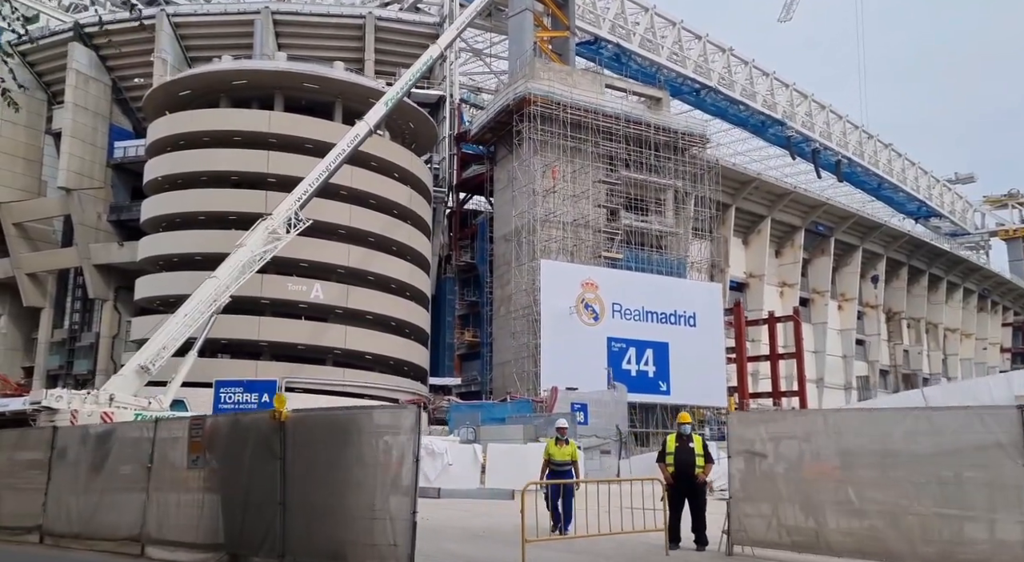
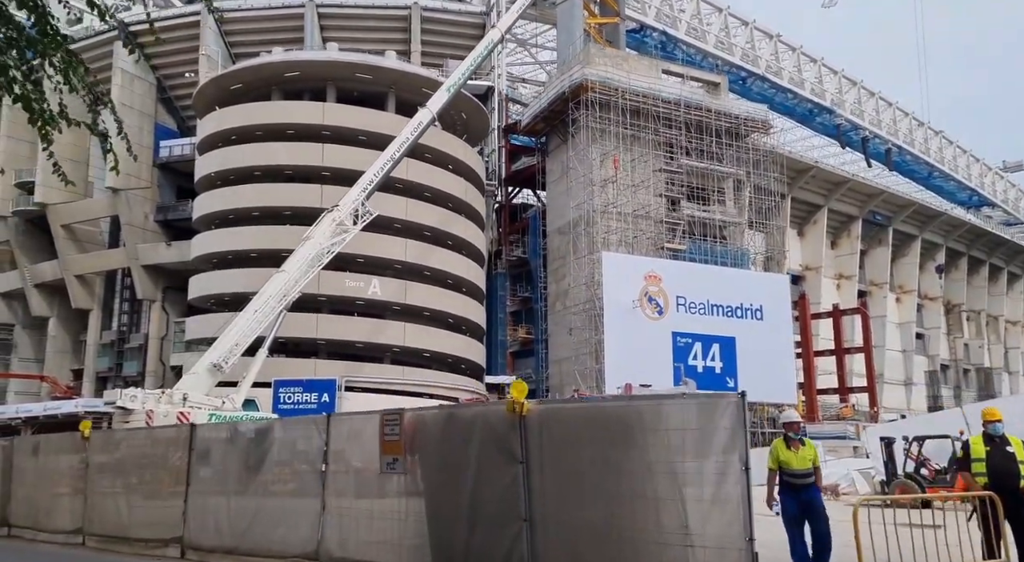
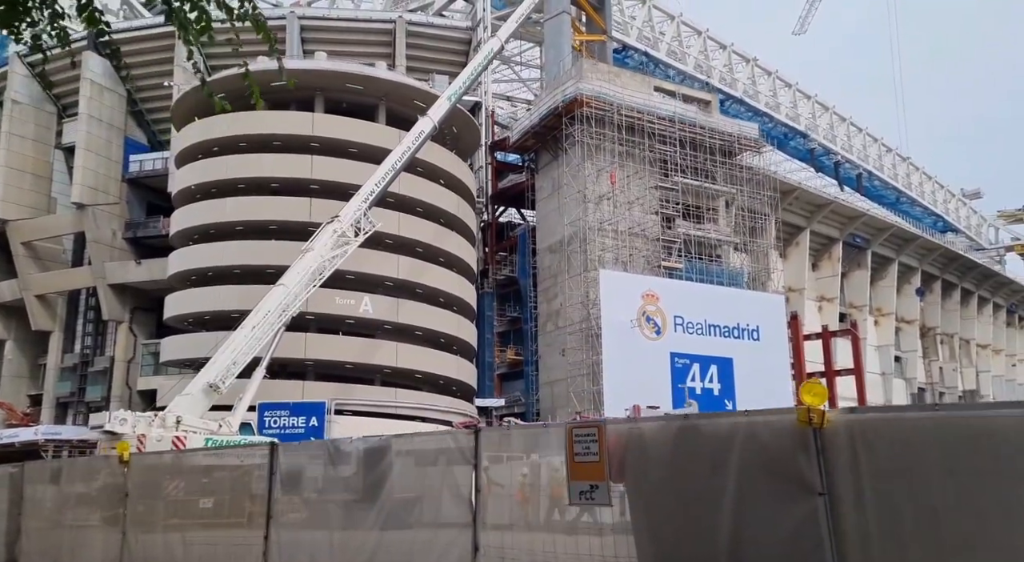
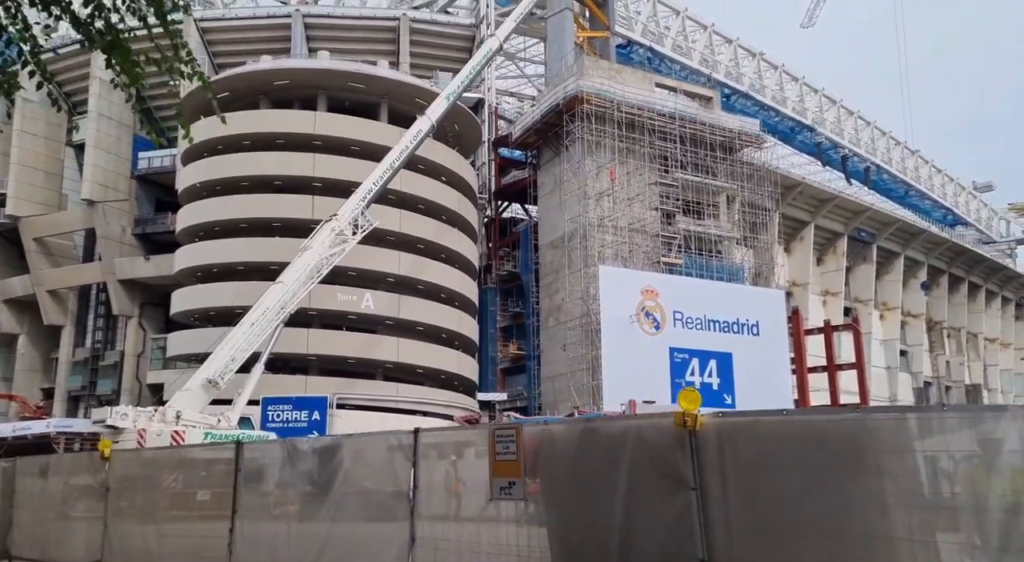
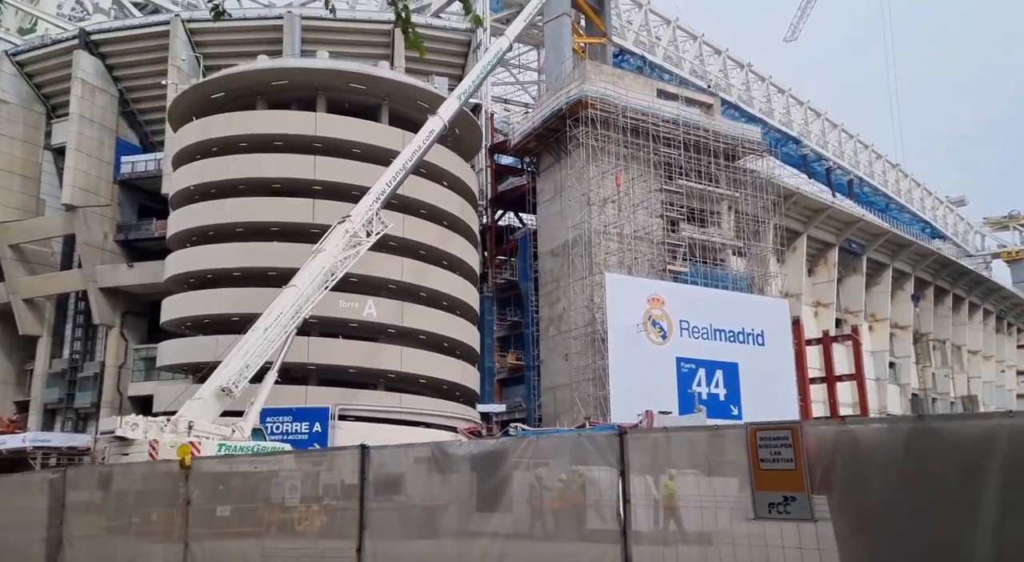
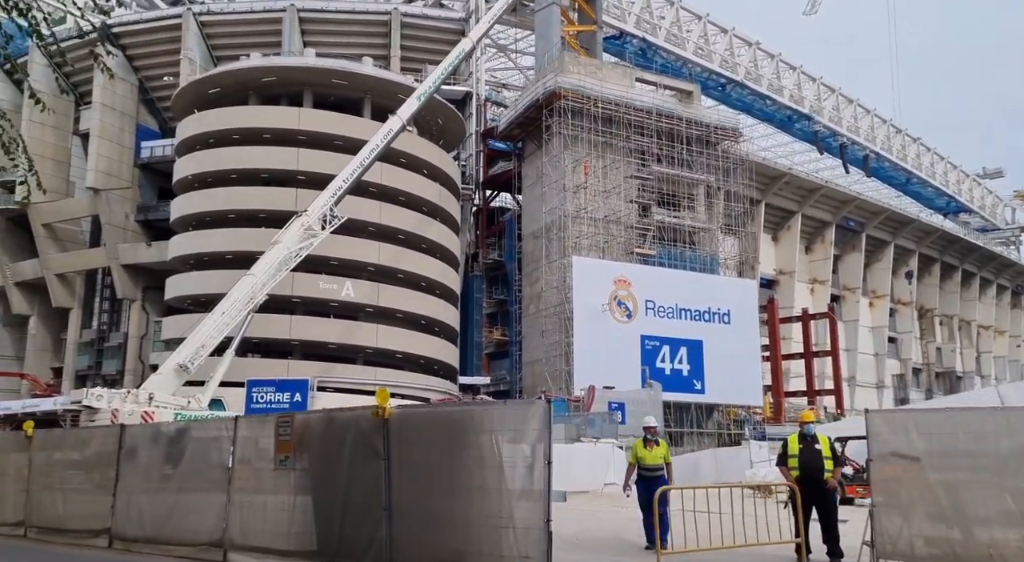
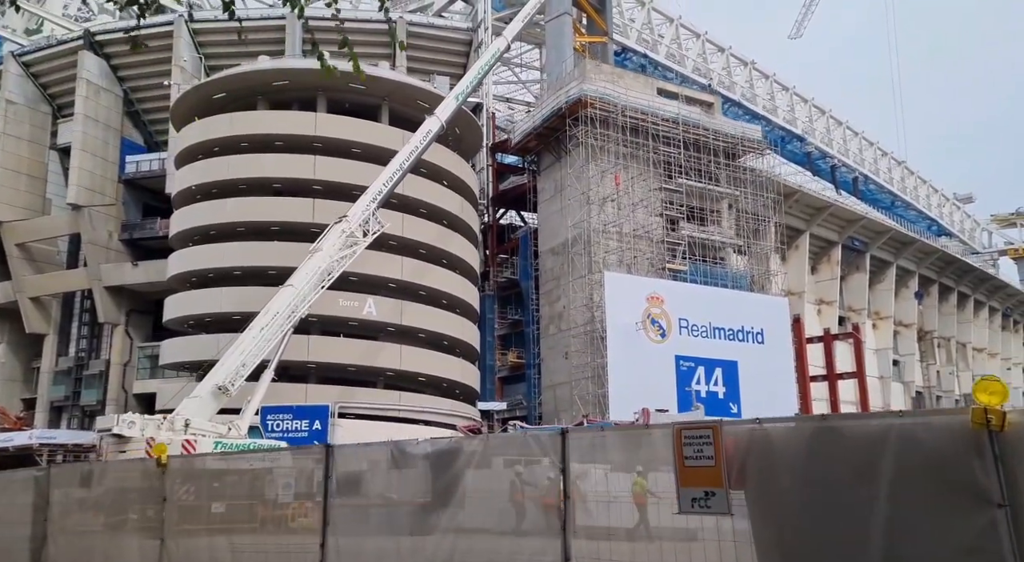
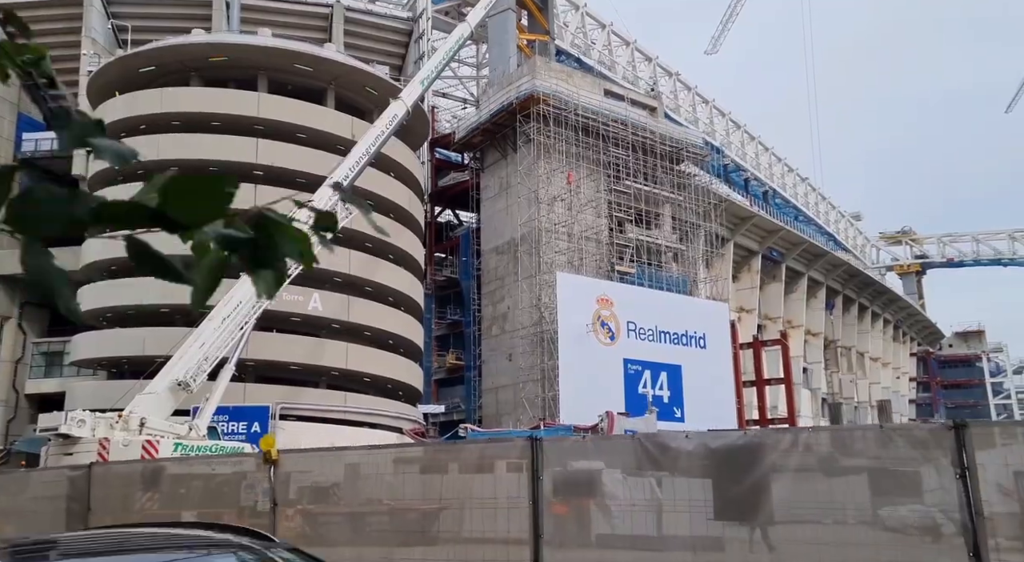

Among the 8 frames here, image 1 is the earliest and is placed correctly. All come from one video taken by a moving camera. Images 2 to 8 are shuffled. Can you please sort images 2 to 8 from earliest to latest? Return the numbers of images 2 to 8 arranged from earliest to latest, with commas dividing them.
6, 2, 4, 3, 7, 5, 8
